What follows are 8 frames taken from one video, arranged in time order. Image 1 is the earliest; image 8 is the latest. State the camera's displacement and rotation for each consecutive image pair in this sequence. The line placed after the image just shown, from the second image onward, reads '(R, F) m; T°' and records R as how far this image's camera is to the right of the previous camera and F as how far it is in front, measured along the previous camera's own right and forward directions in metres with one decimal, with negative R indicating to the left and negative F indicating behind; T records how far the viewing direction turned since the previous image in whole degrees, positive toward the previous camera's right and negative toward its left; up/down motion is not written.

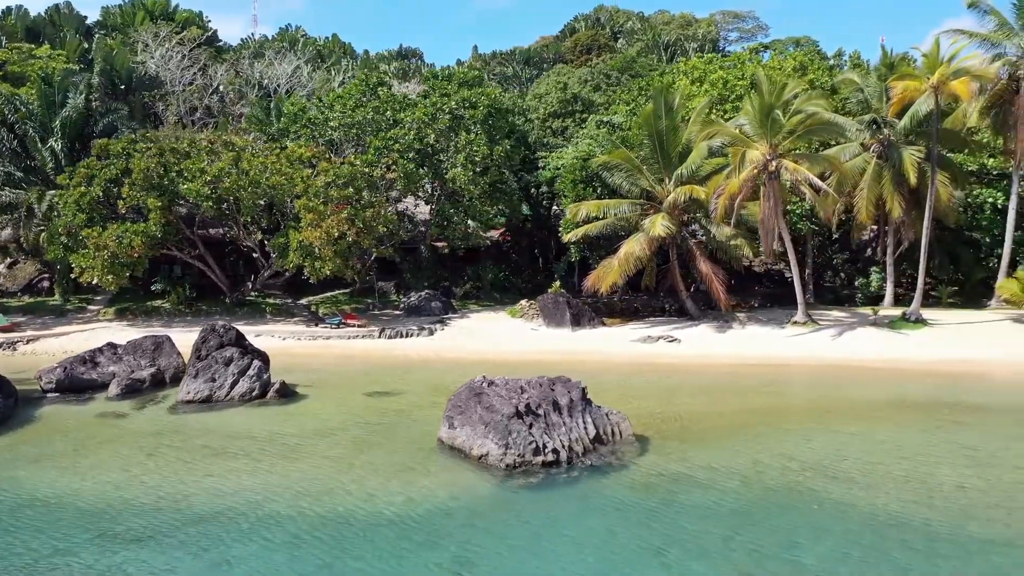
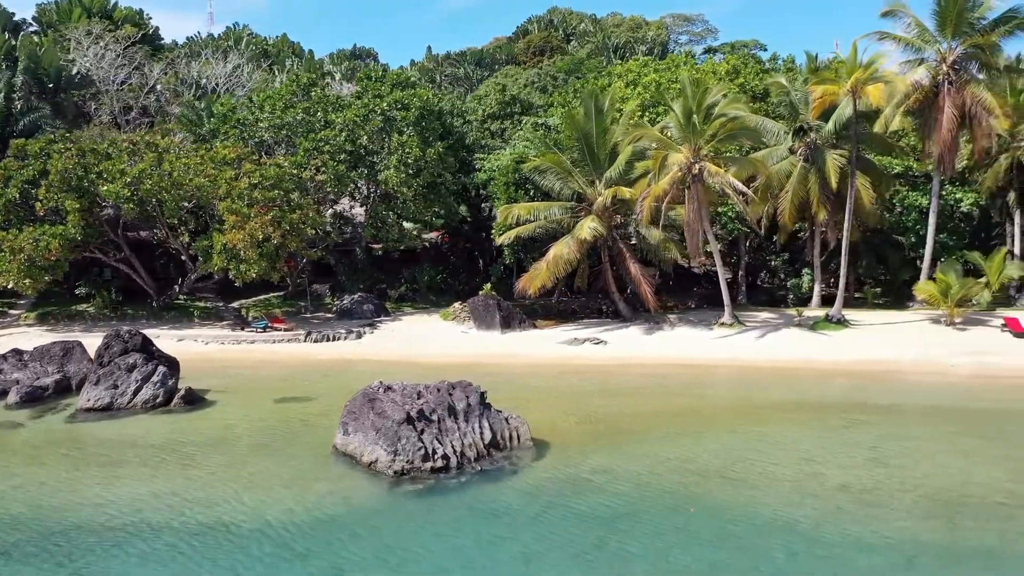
(+1.1, 0.0) m; +2°
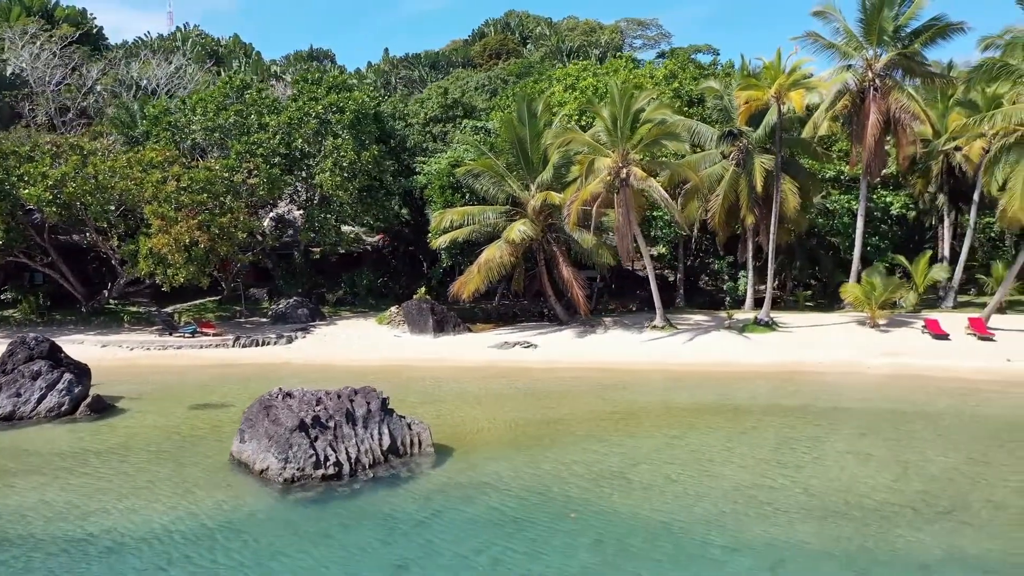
(+1.0, 0.0) m; +2°
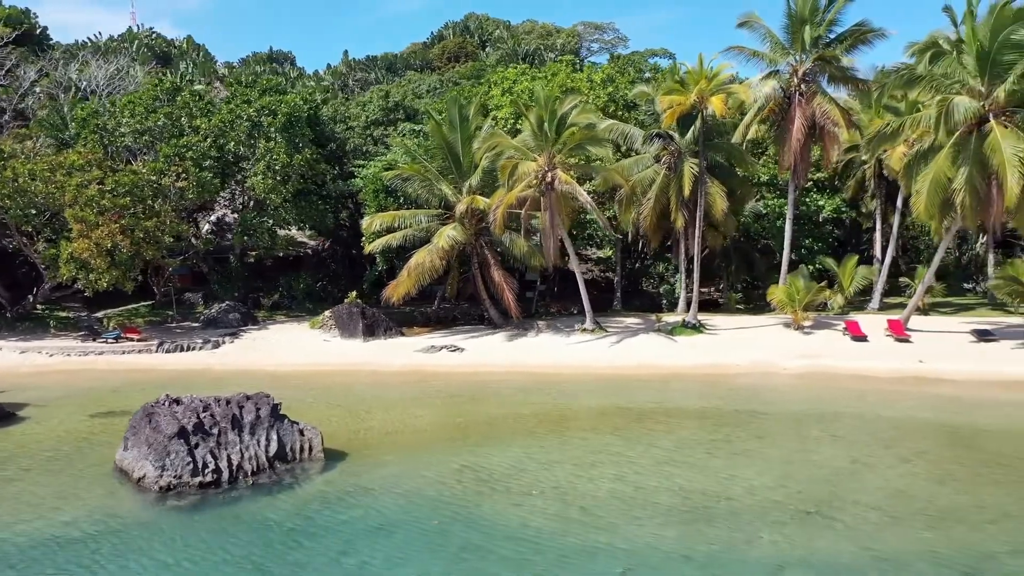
(+1.3, 0.0) m; +2°
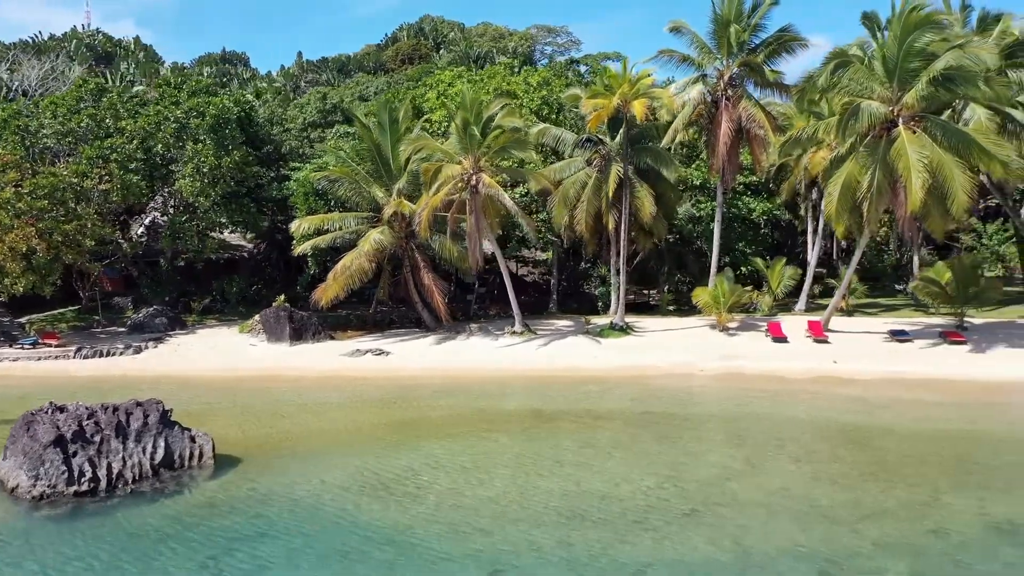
(+1.2, 0.0) m; +2°
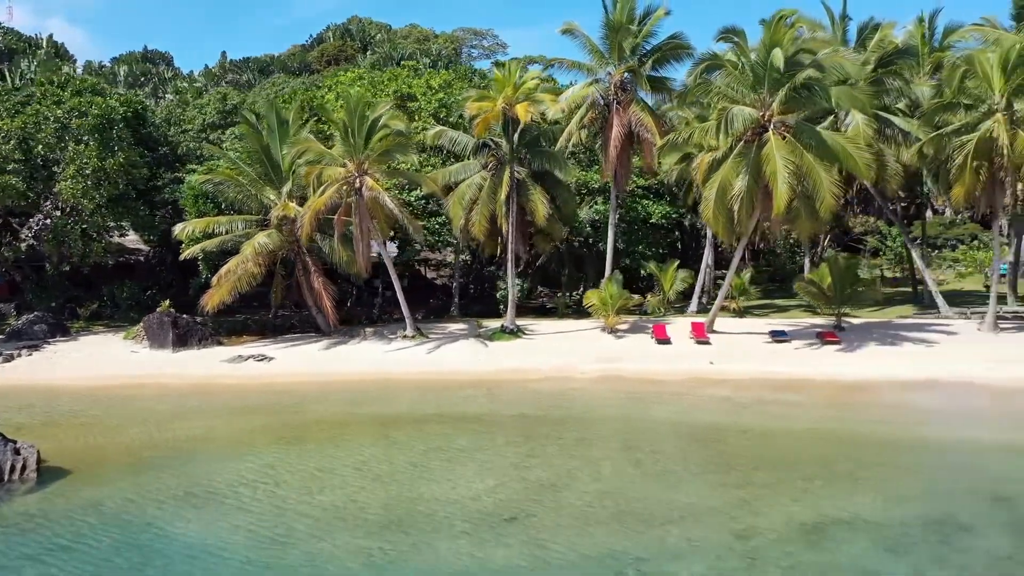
(+1.6, 0.0) m; +4°
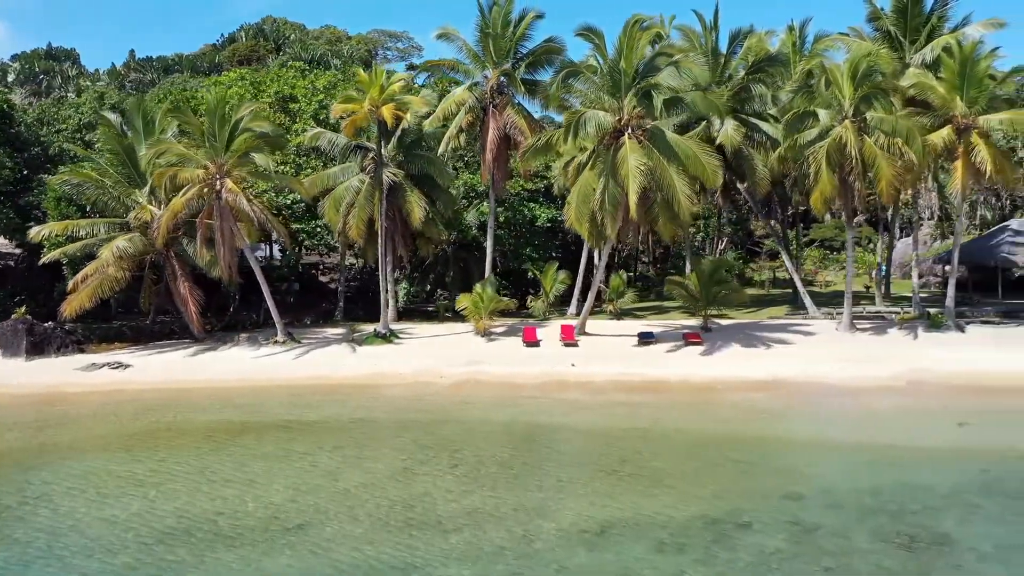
(+1.9, 0.0) m; +4°
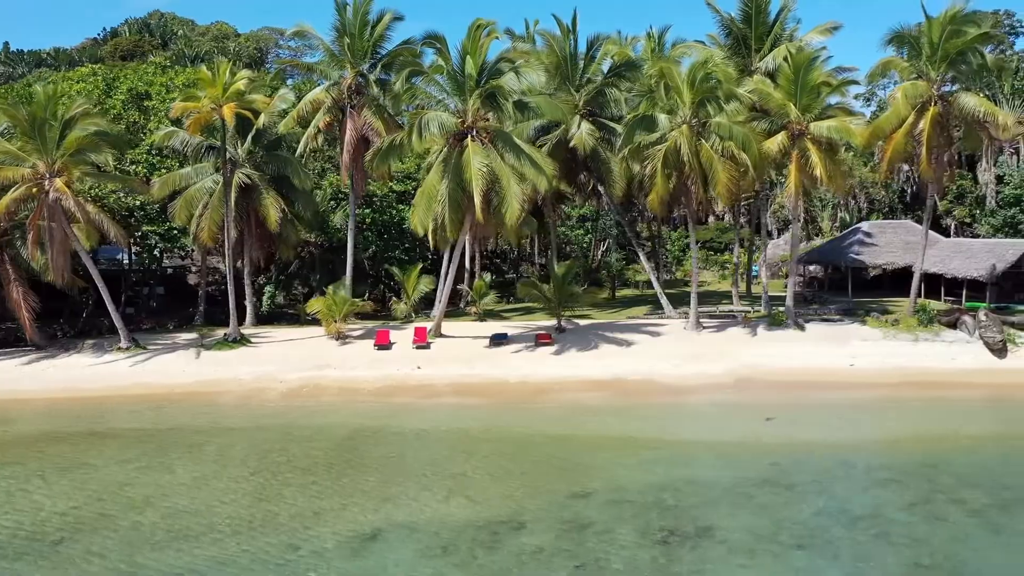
(+1.8, 0.0) m; +6°
